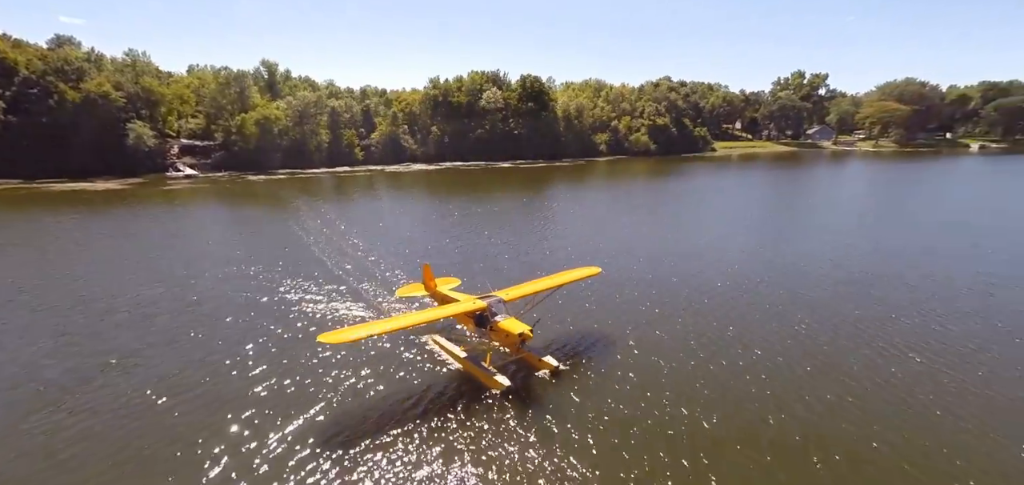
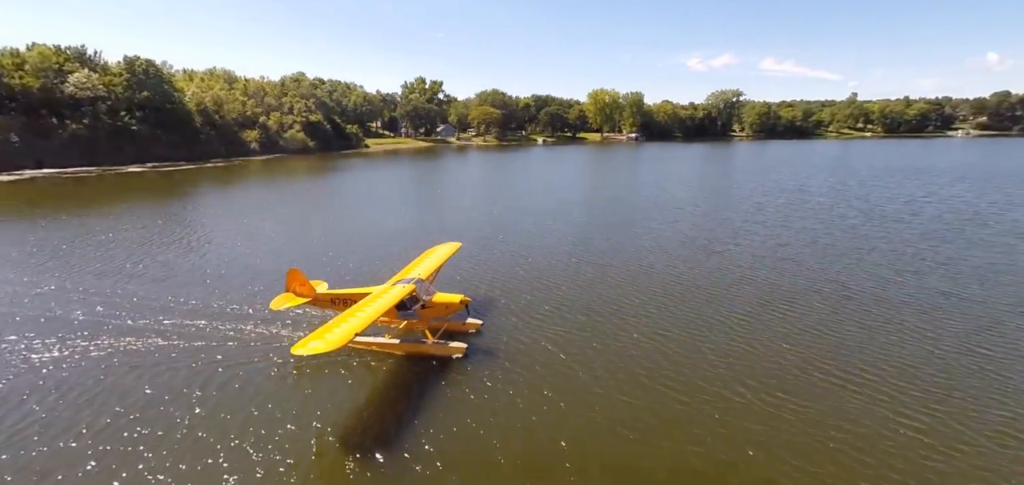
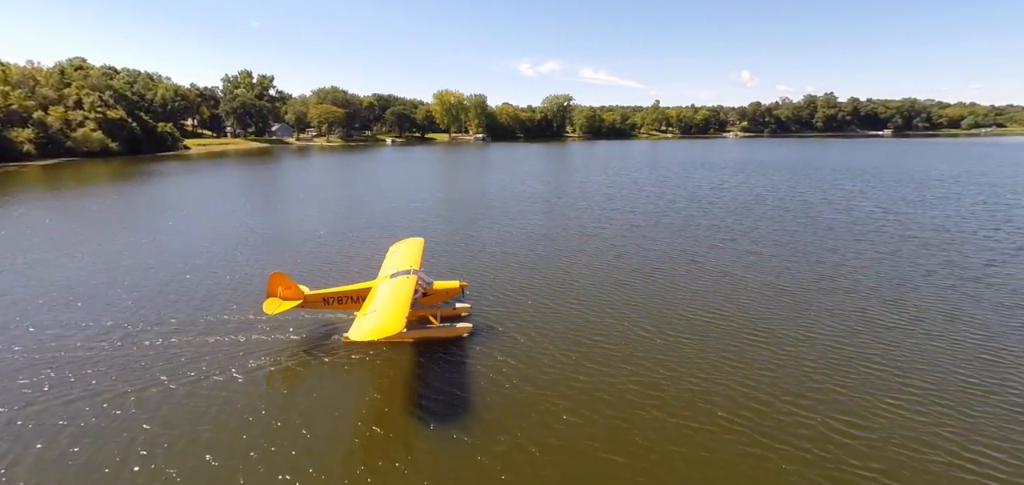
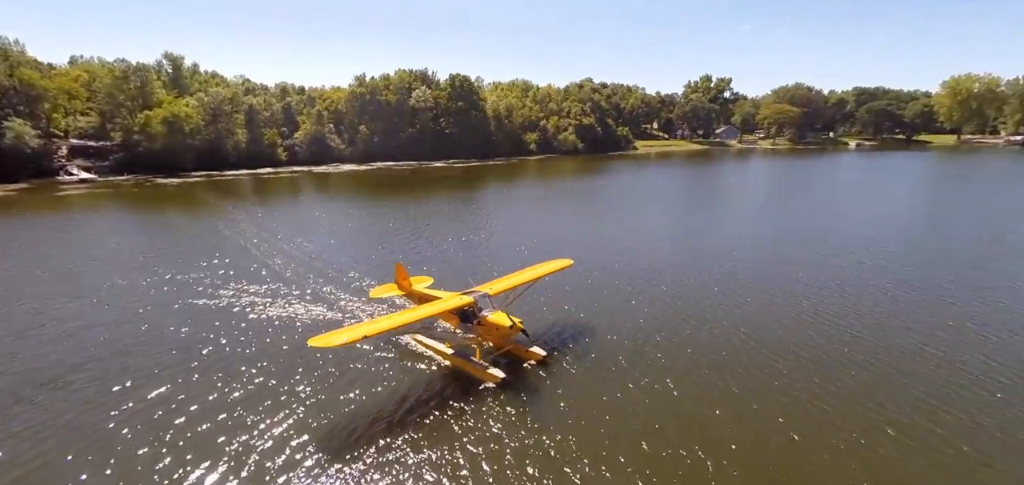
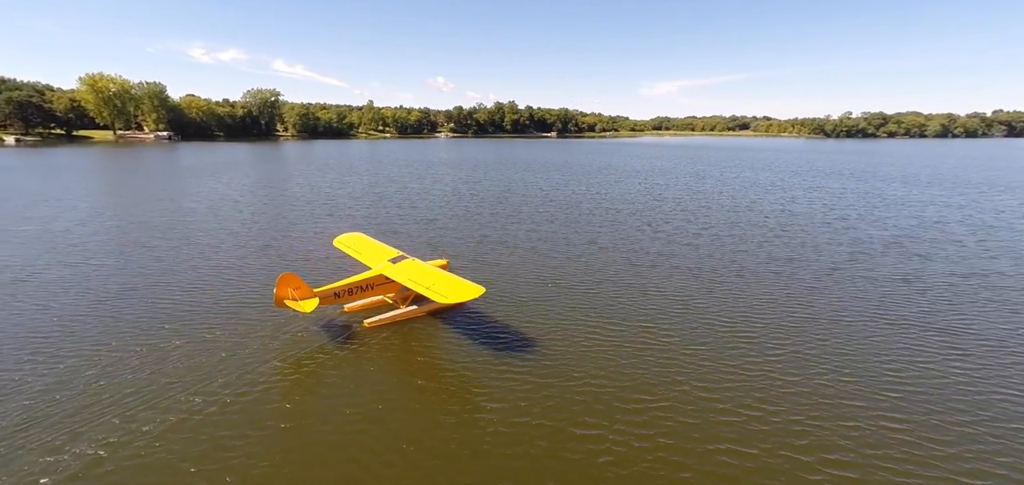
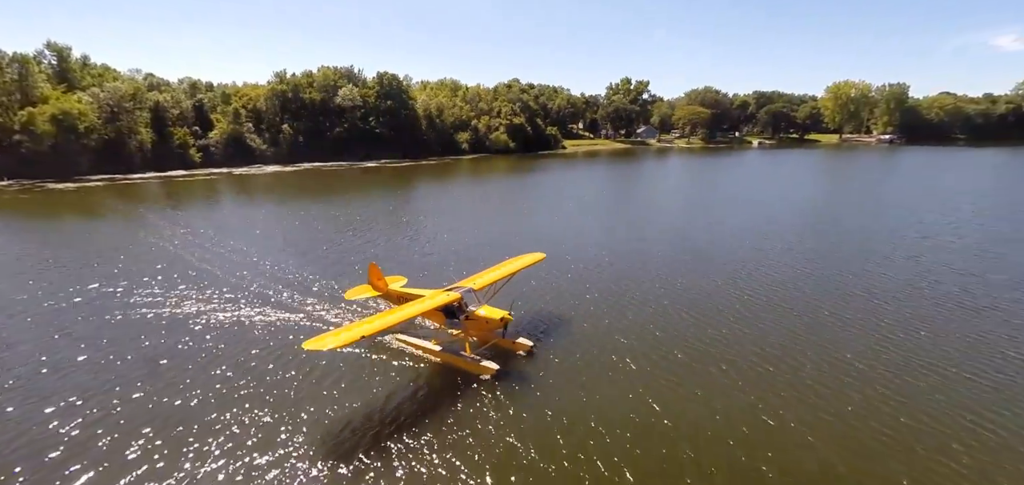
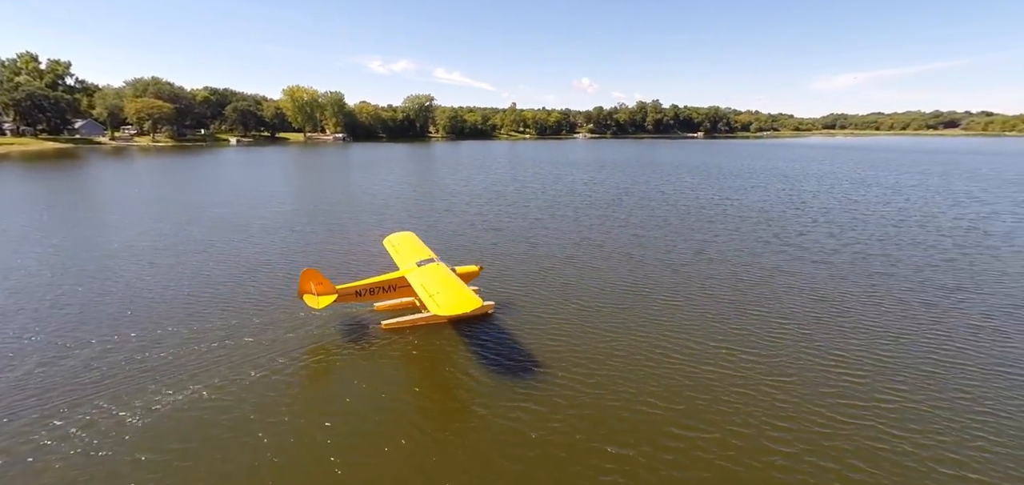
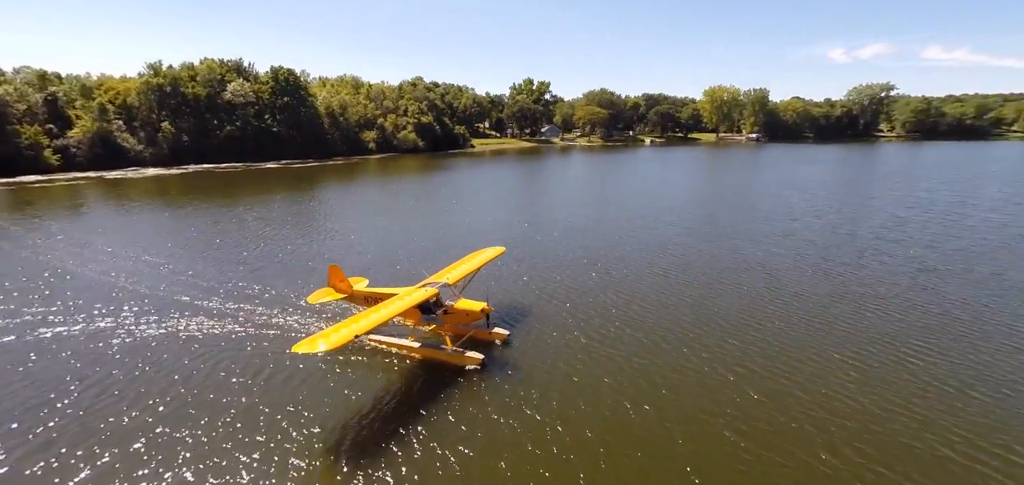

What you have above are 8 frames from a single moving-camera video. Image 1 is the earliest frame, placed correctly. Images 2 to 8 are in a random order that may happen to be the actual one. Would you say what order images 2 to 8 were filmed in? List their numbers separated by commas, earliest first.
4, 6, 8, 2, 3, 7, 5
